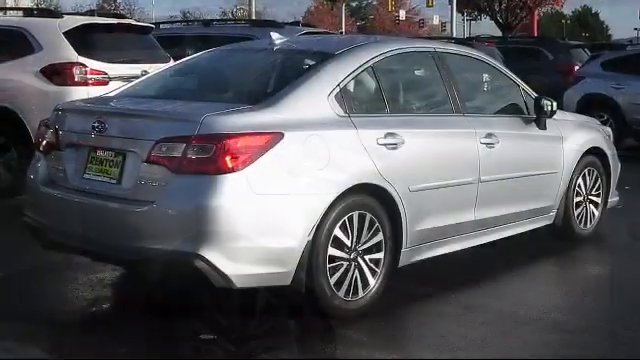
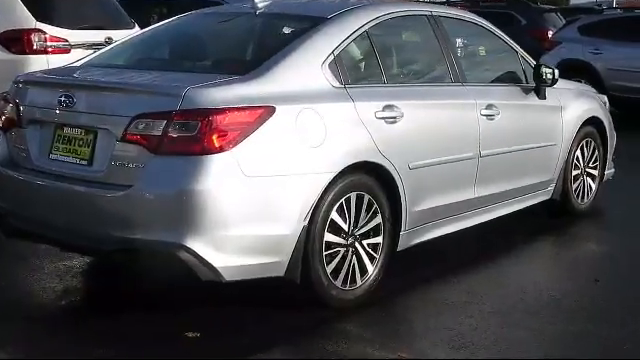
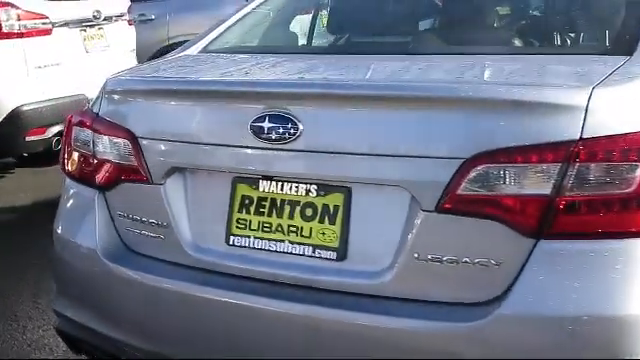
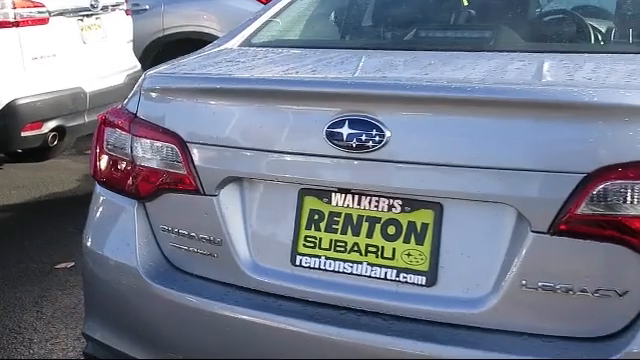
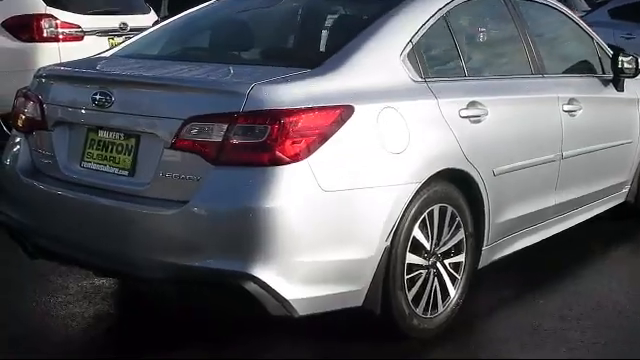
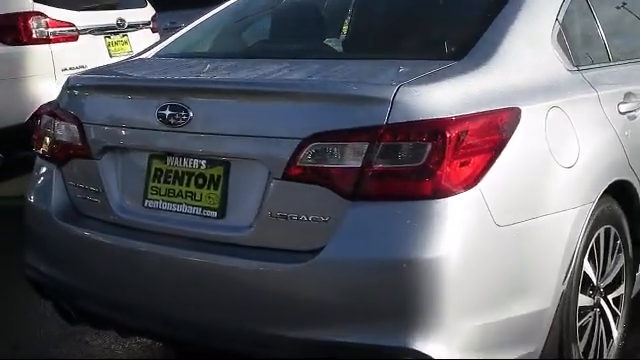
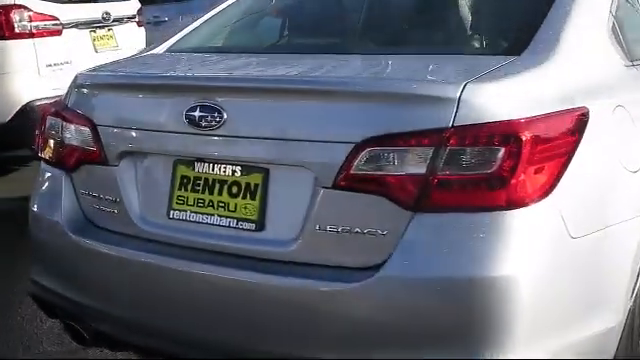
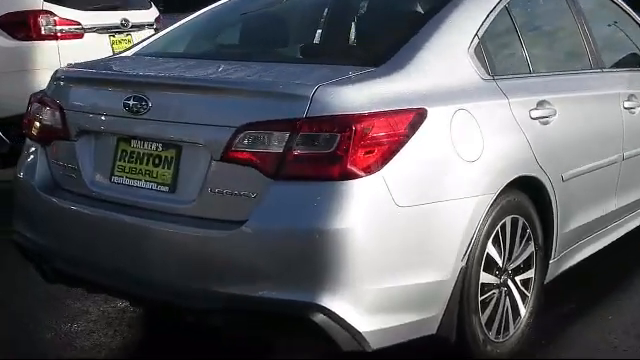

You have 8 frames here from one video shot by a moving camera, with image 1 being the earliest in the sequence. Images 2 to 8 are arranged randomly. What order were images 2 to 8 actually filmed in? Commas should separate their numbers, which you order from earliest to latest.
2, 5, 8, 6, 7, 3, 4
